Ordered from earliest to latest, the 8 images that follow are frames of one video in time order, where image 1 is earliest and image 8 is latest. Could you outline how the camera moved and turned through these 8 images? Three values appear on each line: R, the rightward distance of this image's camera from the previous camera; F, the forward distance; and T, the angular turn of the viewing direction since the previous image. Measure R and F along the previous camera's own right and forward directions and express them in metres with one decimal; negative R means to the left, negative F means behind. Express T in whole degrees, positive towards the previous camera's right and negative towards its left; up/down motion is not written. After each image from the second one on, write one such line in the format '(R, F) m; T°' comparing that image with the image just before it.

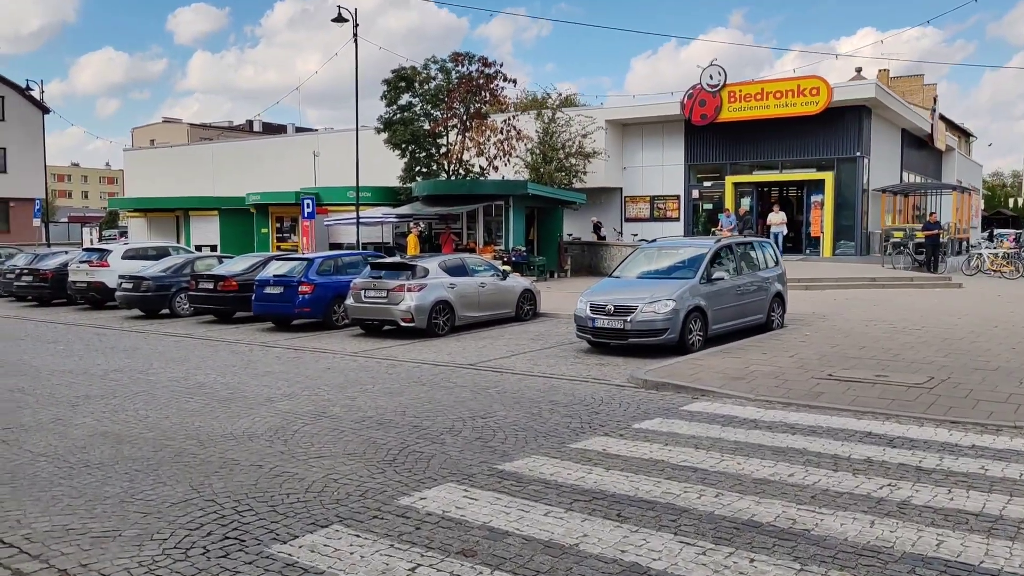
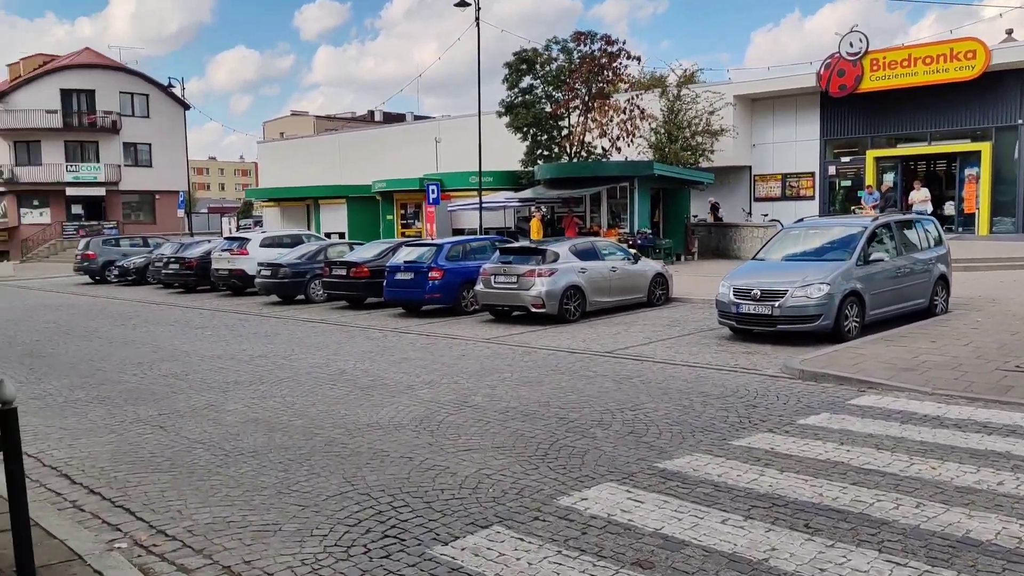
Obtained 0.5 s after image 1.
(-0.3, +0.3) m; -8°
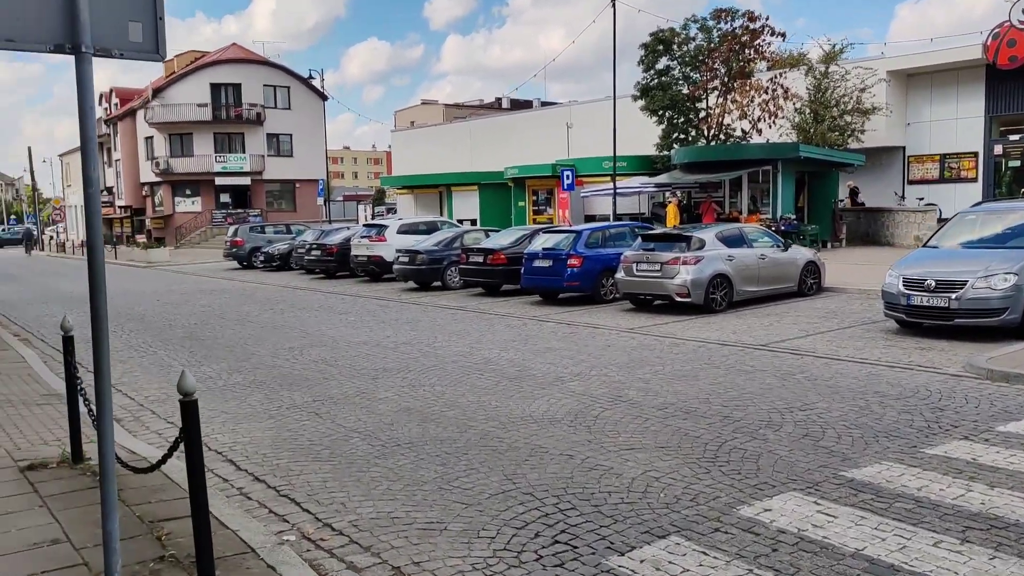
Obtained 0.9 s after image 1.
(-0.3, +0.3) m; -8°
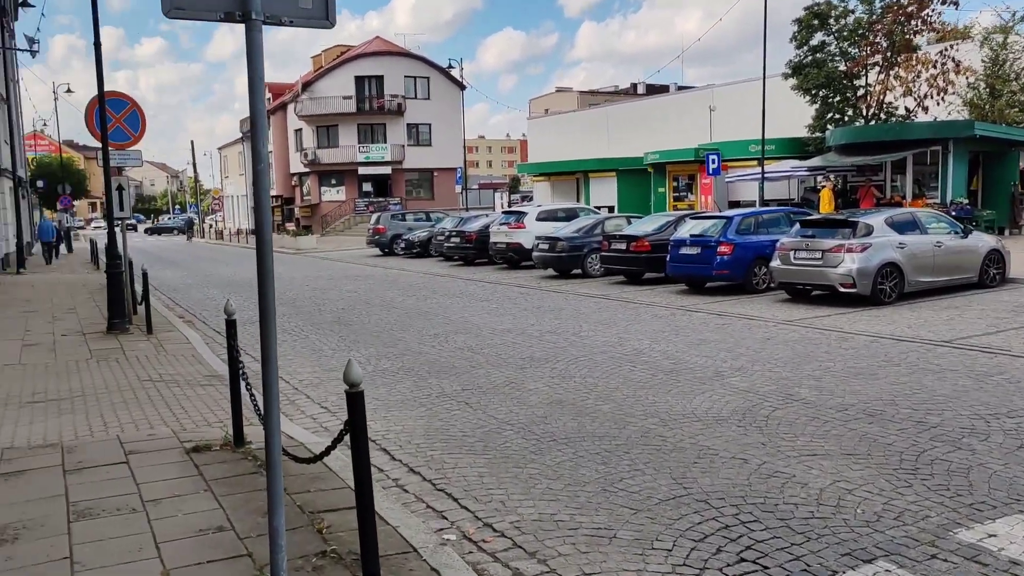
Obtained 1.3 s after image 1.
(-0.2, +0.4) m; -9°
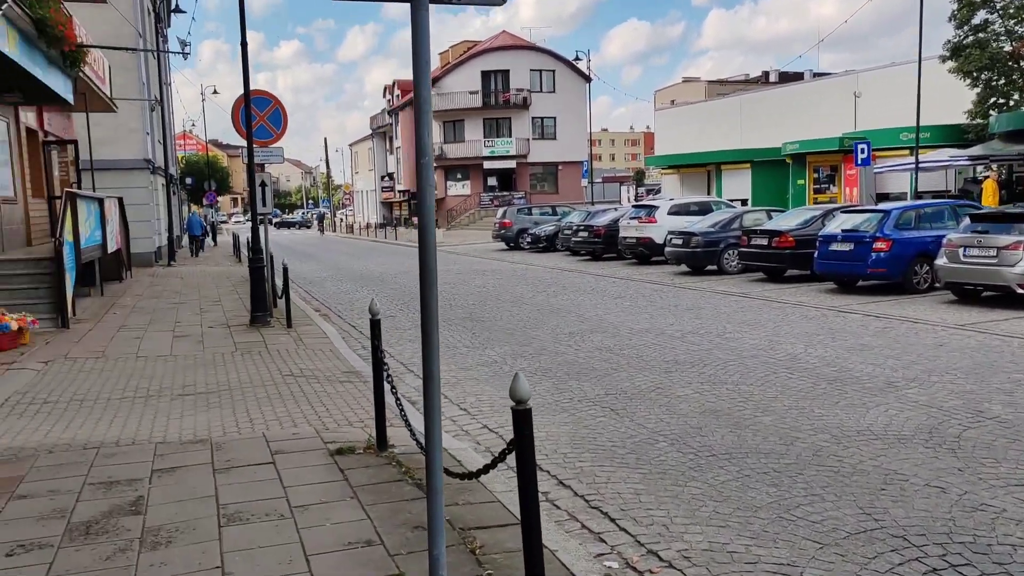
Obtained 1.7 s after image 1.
(-0.2, +0.4) m; -8°
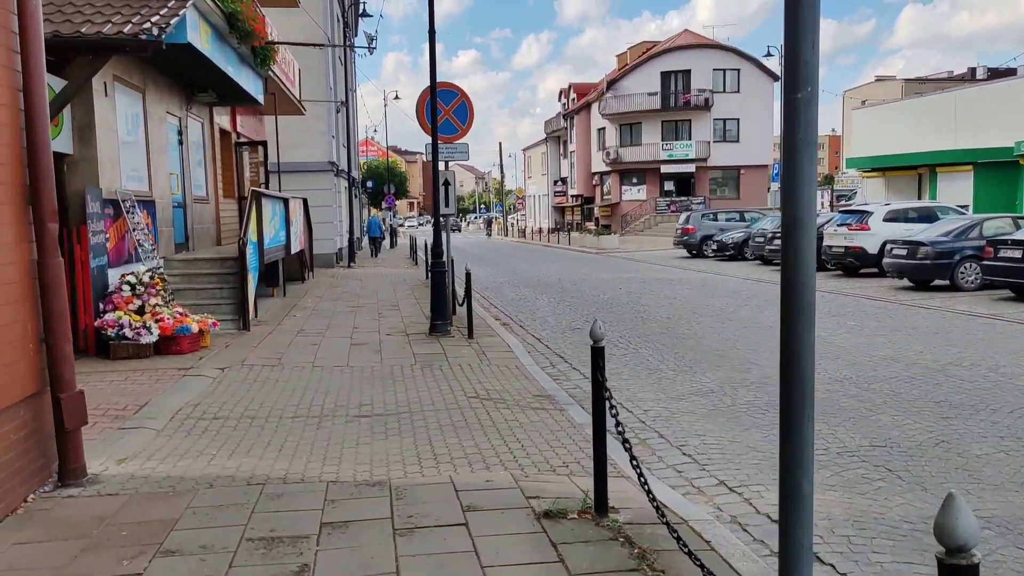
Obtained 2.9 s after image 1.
(-0.5, +1.2) m; -11°
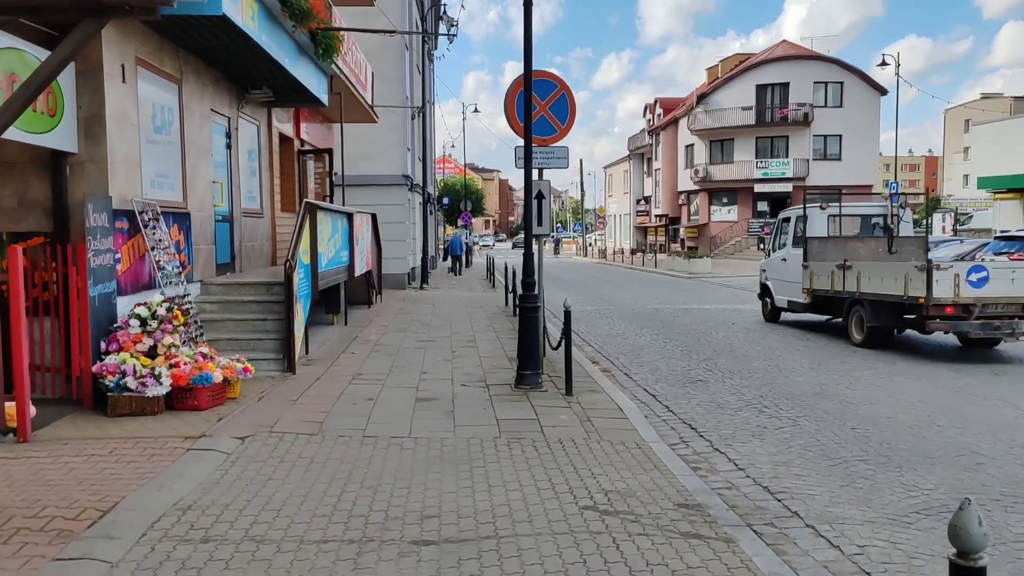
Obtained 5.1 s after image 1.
(-0.4, +2.3) m; -5°
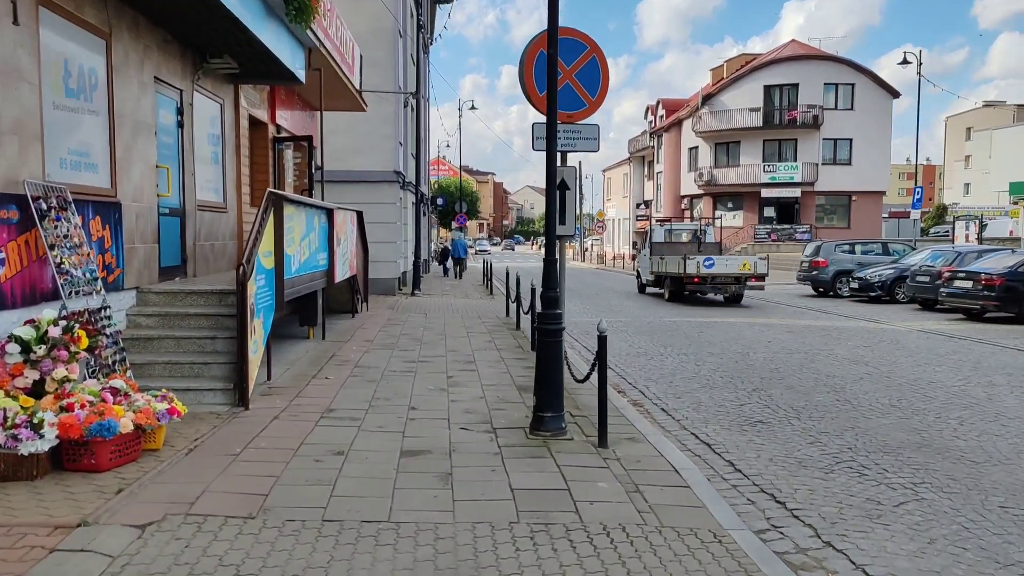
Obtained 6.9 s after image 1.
(-0.2, +2.0) m; +1°
